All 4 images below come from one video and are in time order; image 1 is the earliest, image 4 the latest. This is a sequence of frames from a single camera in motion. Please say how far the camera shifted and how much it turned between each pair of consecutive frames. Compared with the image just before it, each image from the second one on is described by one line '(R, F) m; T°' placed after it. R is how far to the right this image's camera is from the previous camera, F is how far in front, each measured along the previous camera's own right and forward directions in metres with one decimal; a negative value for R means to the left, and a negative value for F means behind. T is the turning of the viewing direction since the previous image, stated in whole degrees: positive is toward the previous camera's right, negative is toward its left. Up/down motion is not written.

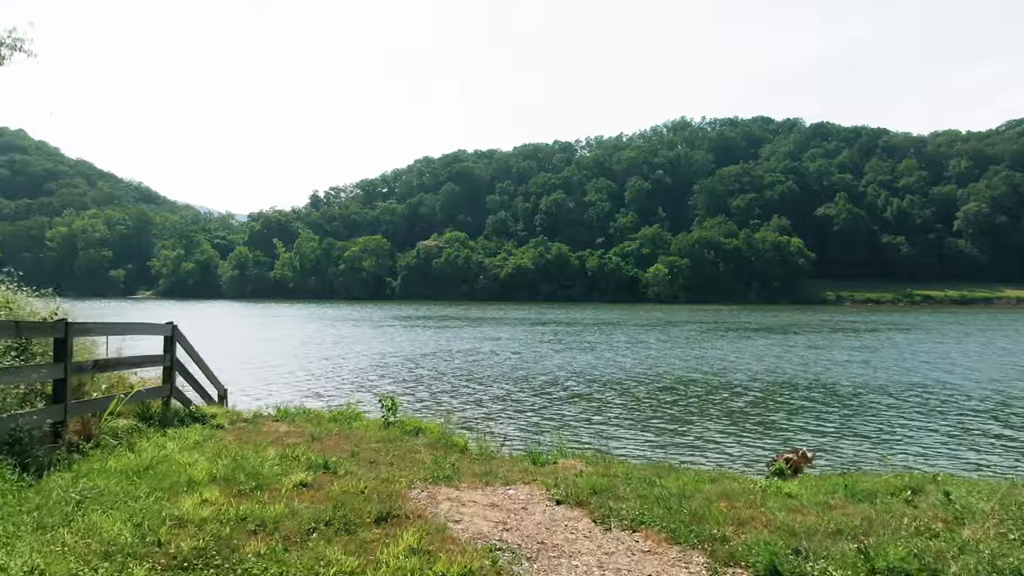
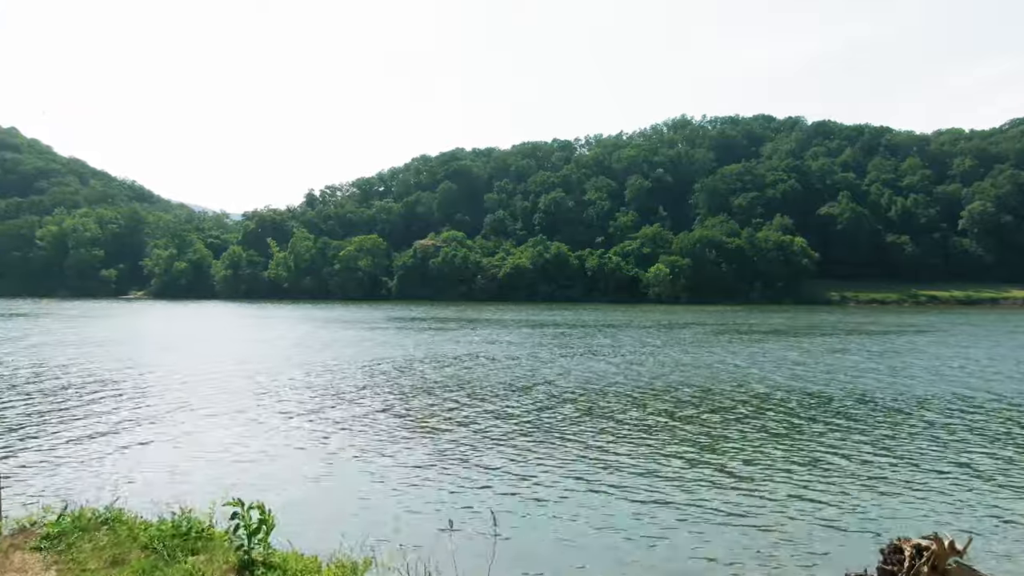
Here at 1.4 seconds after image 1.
(0.0, +2.3) m; 0°
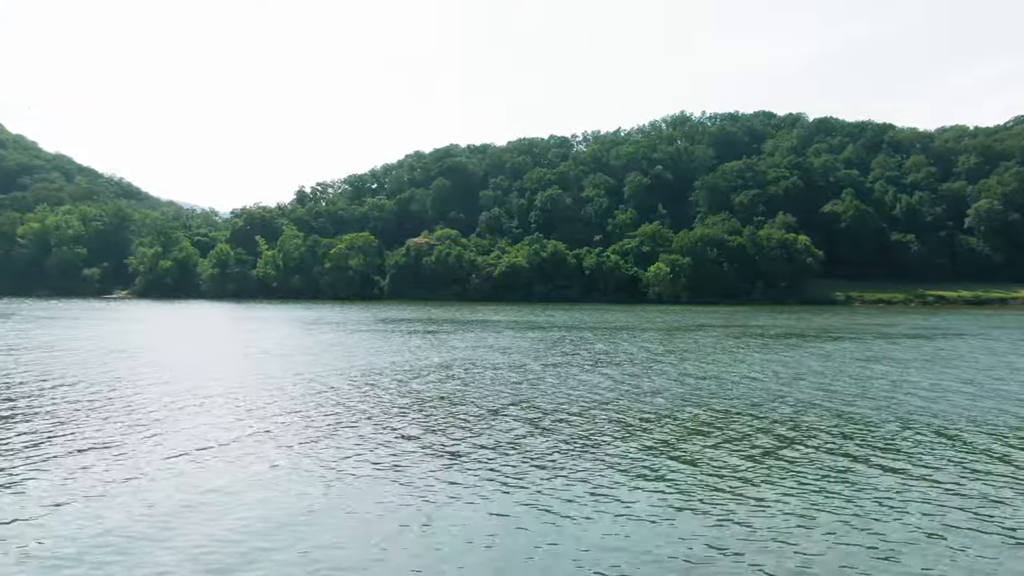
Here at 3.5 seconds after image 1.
(+0.1, +3.7) m; 0°
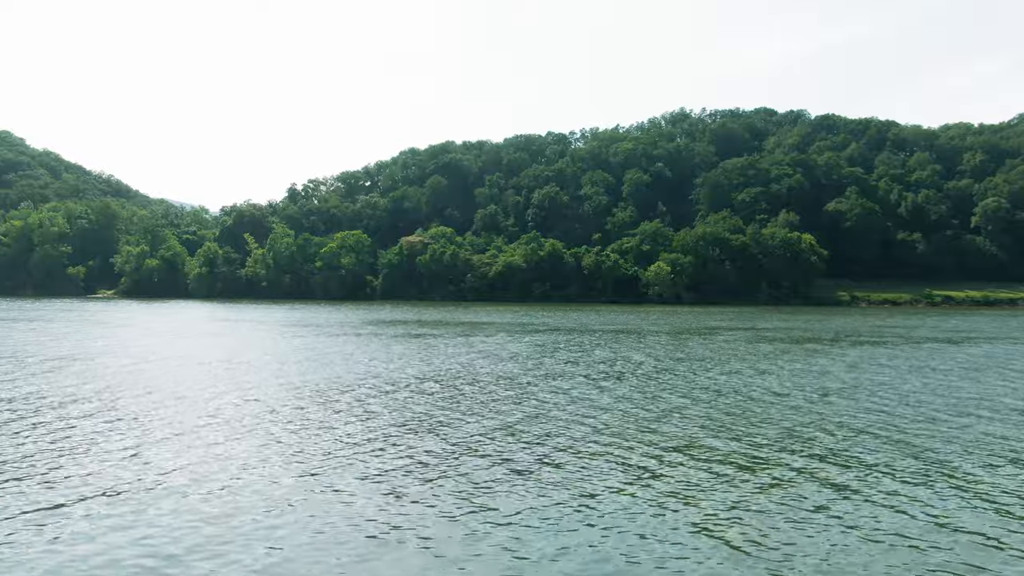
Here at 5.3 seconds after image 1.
(+0.1, +3.3) m; 0°
